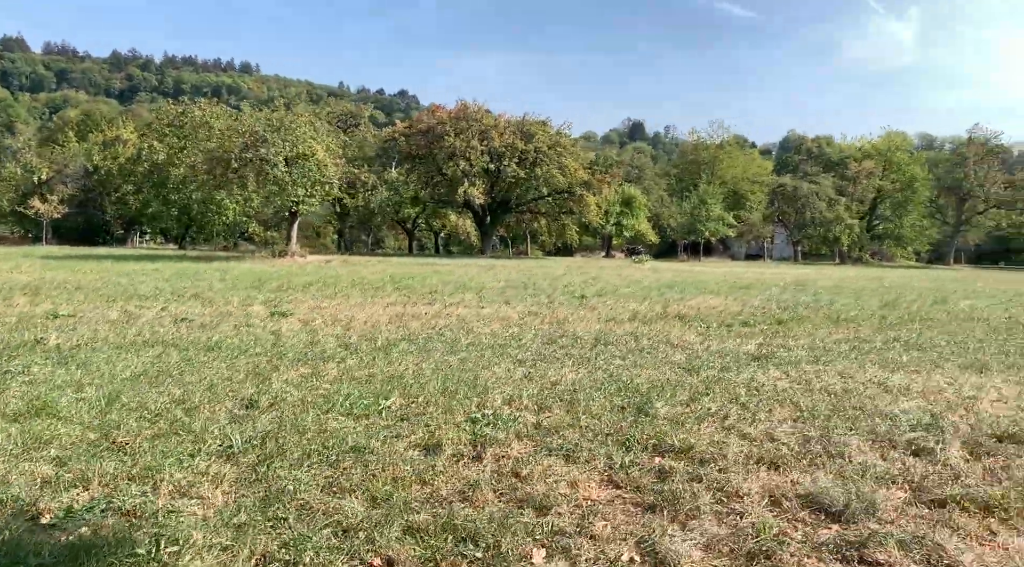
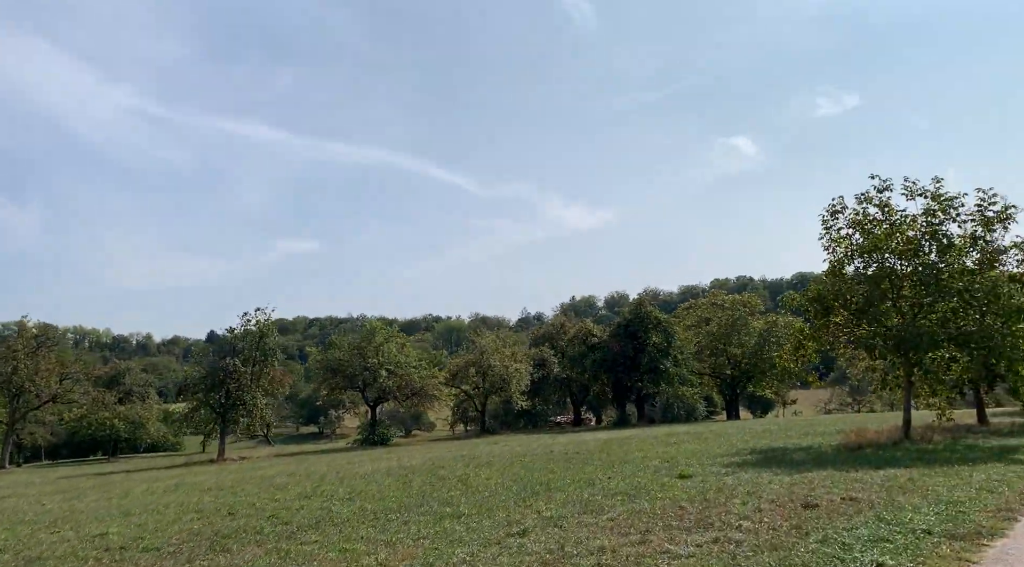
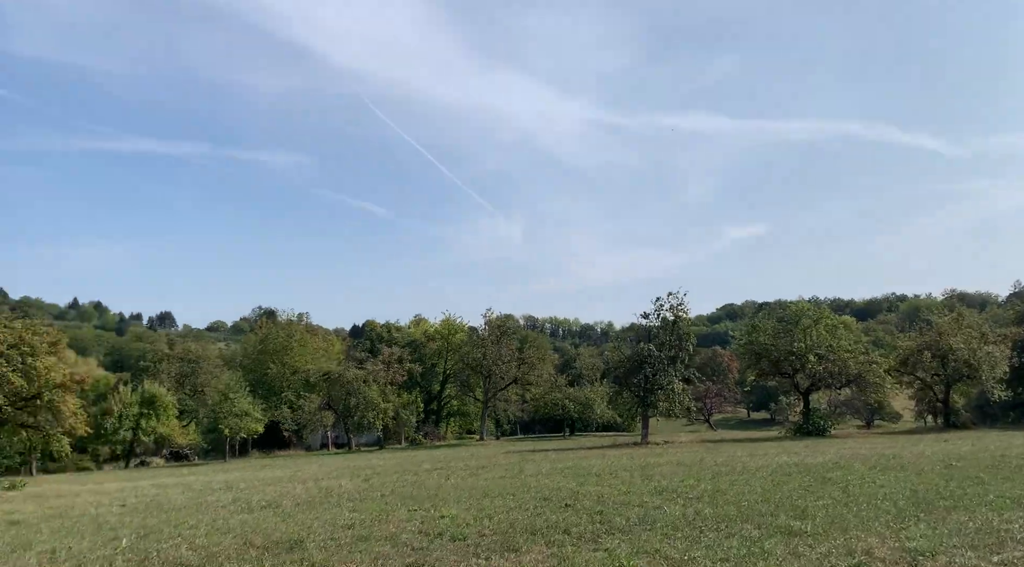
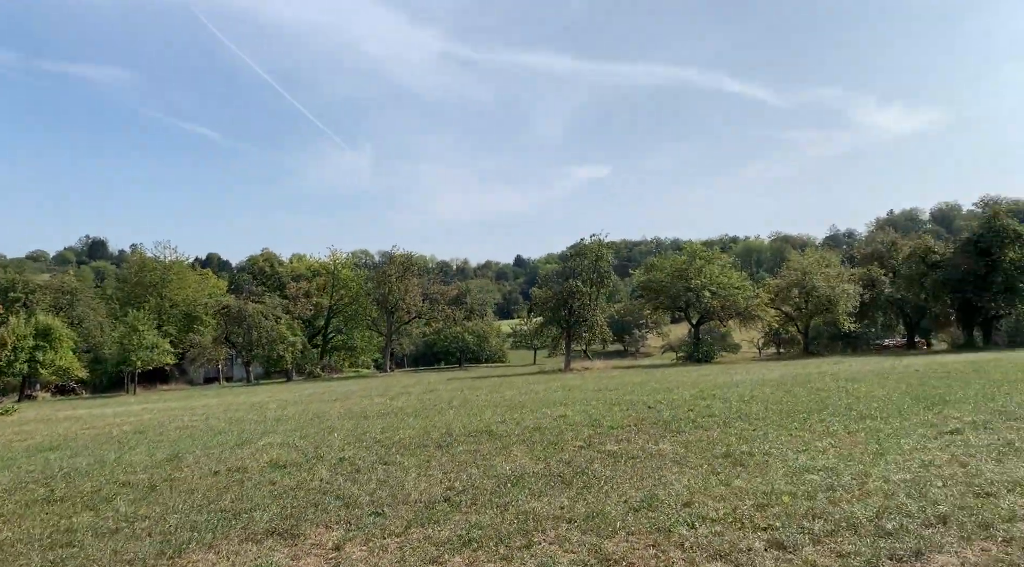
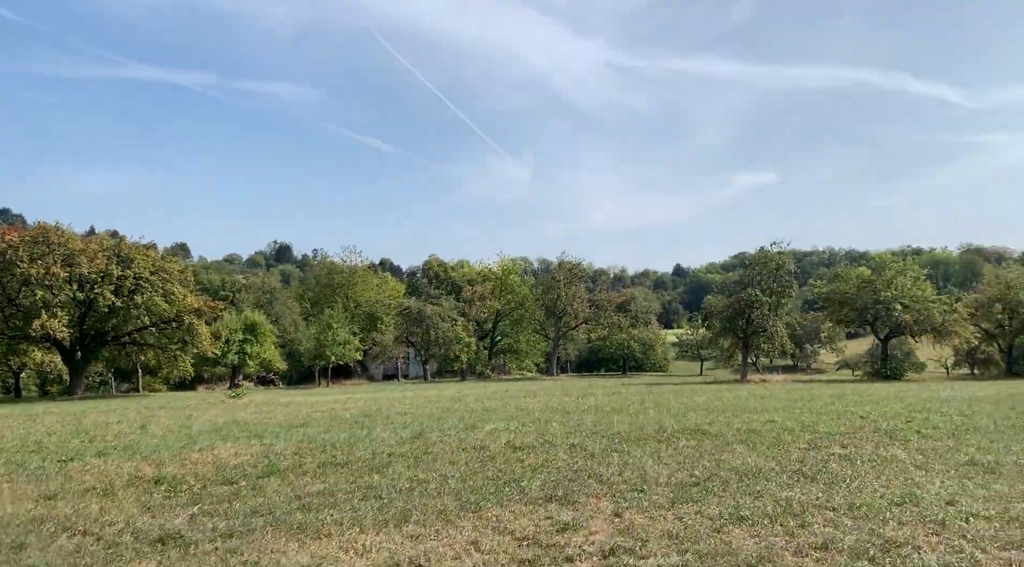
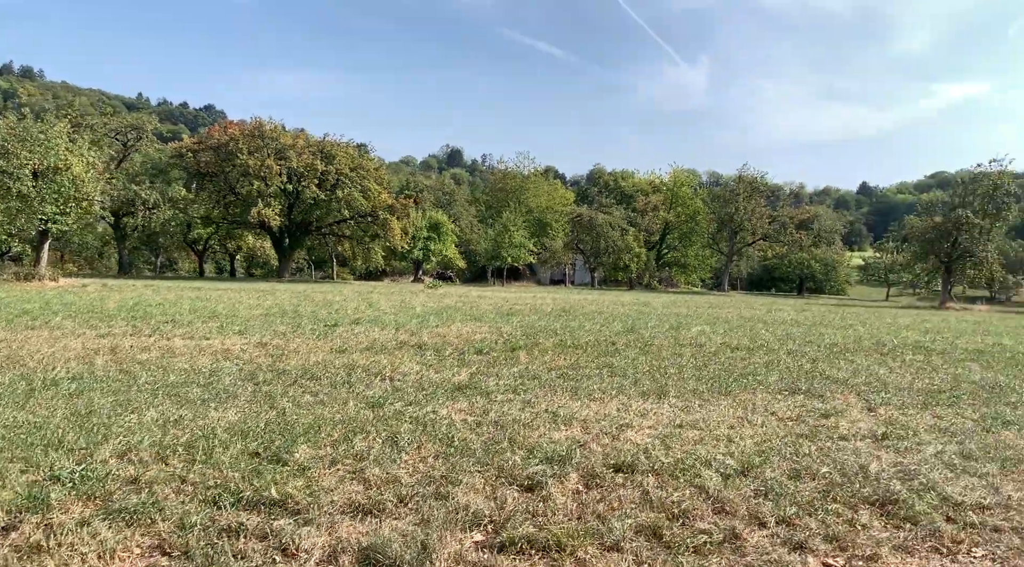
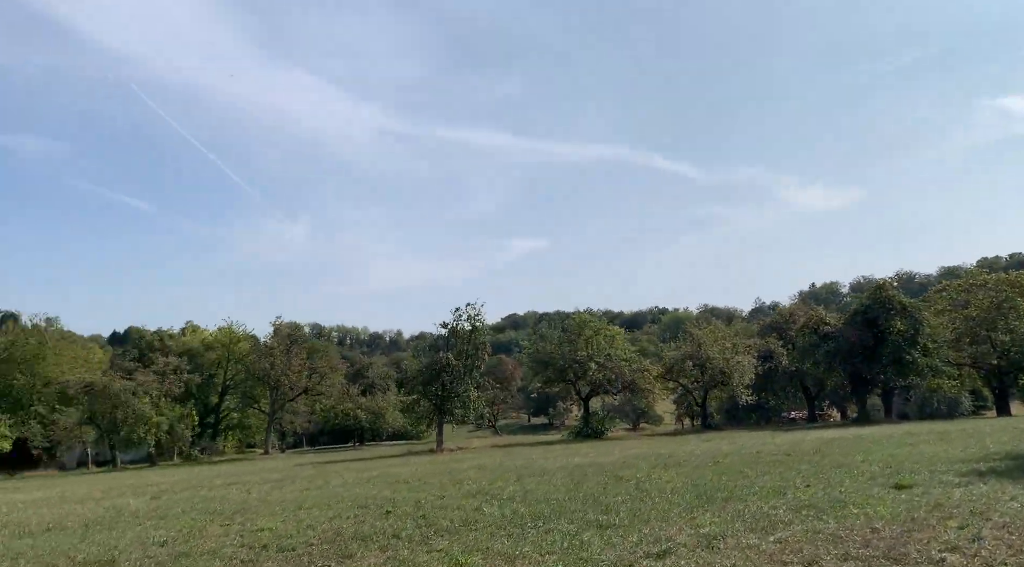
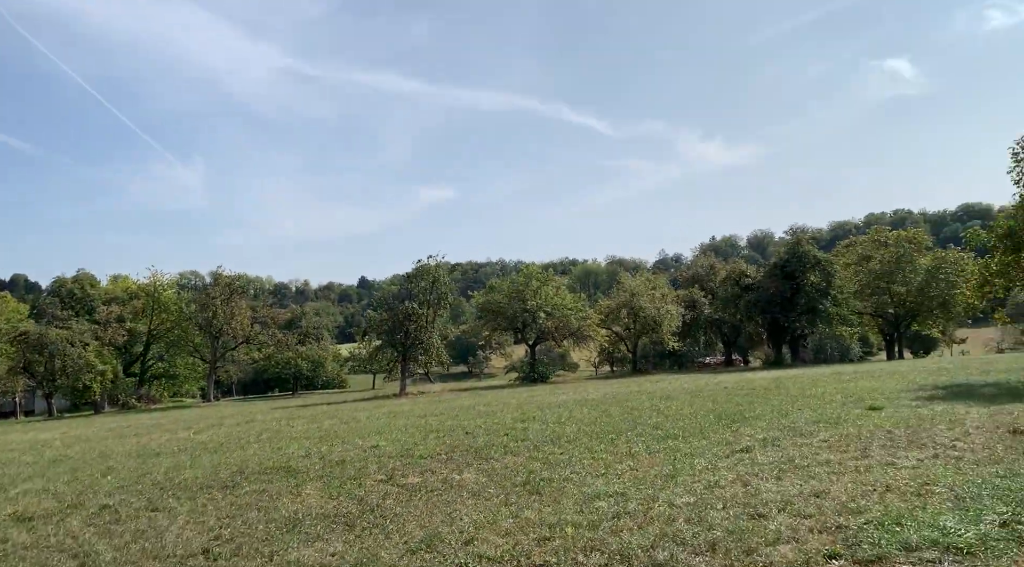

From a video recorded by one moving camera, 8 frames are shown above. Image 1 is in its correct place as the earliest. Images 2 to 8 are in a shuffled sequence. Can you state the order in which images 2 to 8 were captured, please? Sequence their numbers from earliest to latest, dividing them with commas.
6, 5, 4, 8, 2, 7, 3
